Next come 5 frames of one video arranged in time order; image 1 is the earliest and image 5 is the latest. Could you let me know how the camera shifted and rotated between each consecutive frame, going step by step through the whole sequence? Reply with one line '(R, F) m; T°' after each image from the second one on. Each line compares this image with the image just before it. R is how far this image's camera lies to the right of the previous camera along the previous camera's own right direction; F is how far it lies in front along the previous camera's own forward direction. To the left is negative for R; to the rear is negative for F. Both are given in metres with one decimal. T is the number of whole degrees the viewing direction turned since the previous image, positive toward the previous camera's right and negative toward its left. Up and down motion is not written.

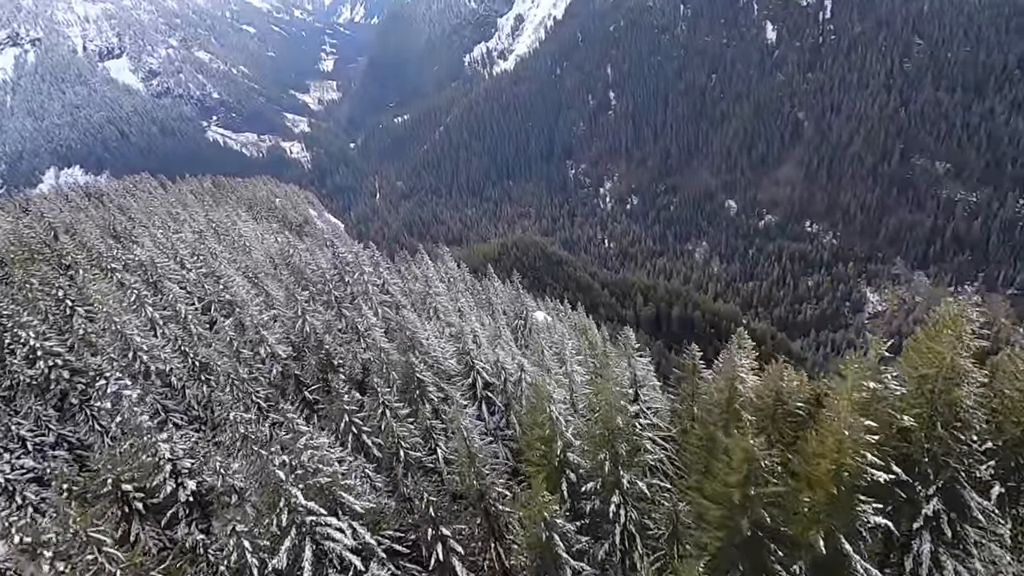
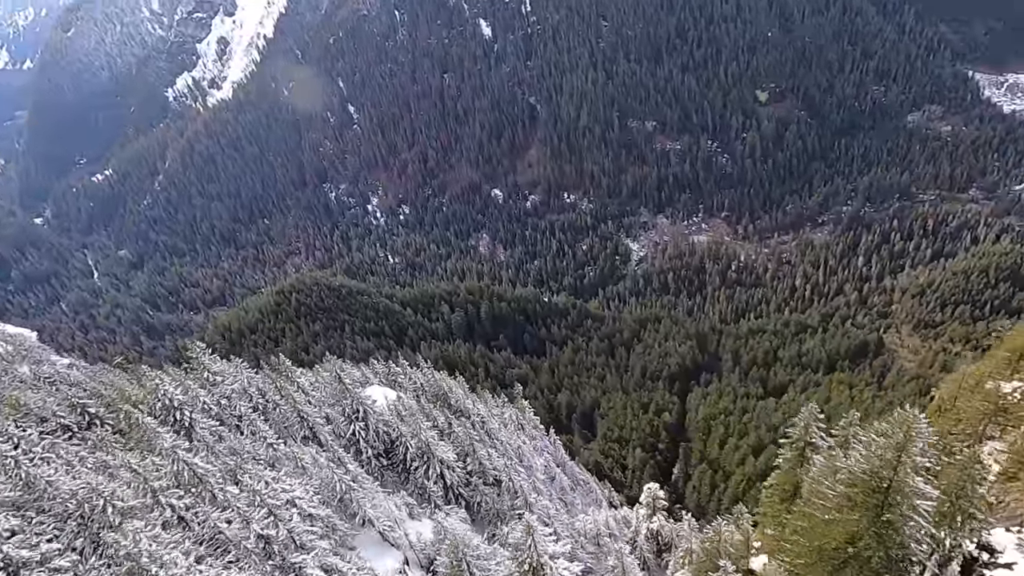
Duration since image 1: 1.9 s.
(-0.5, +10.2) m; +22°
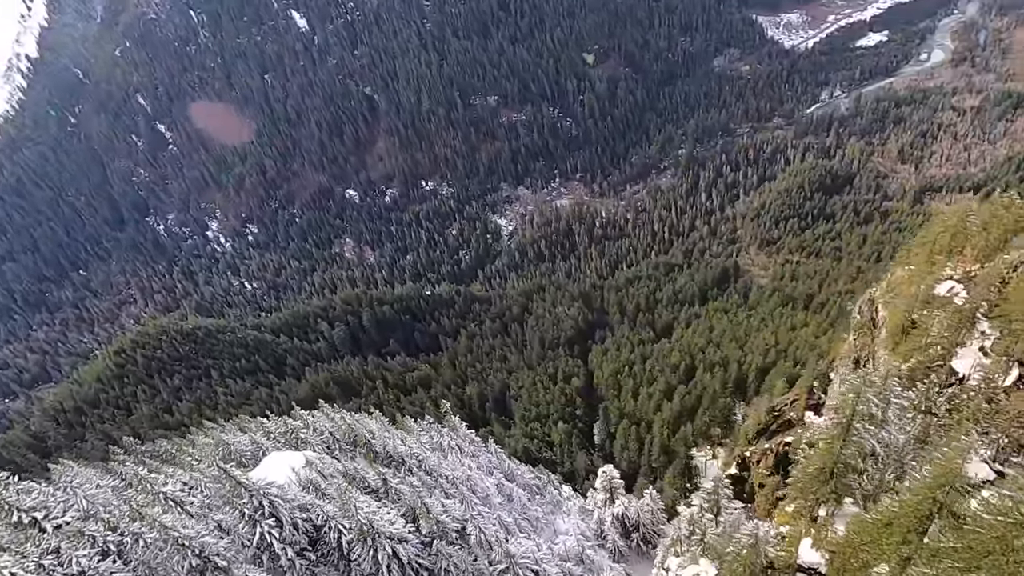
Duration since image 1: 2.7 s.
(-1.2, +4.2) m; +13°
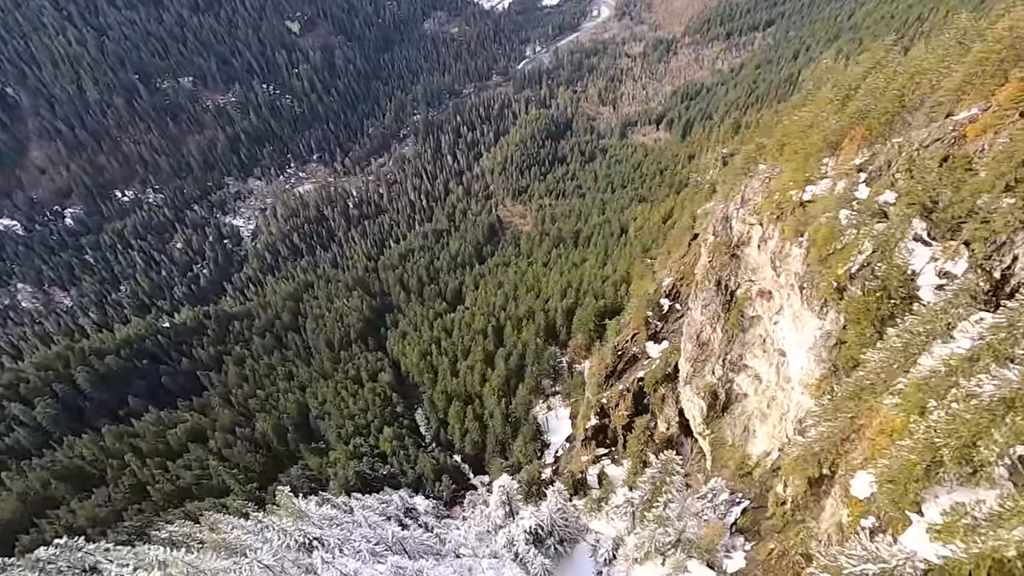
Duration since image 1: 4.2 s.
(-2.4, +7.5) m; +24°
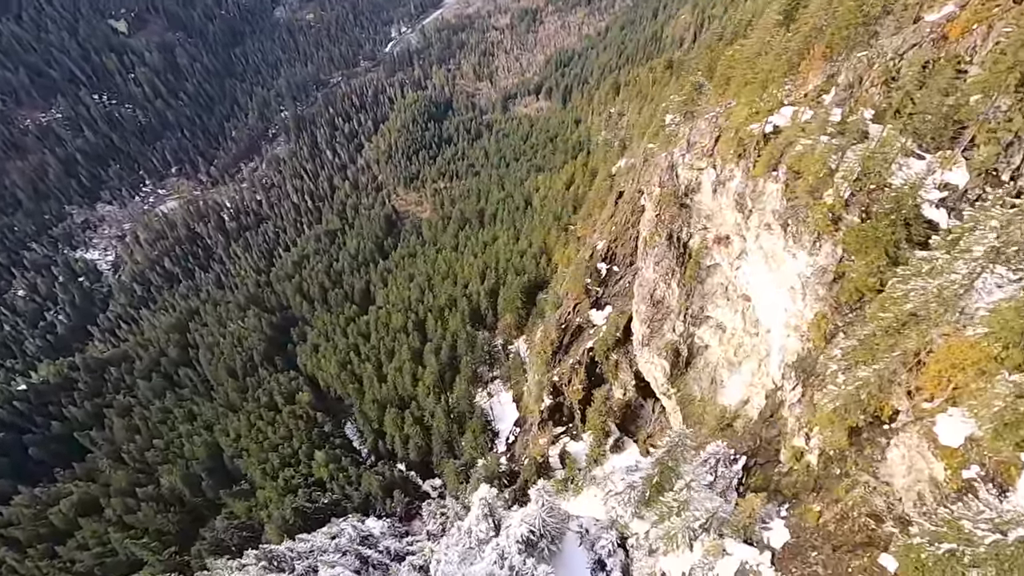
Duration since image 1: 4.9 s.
(-1.8, +3.1) m; +10°
